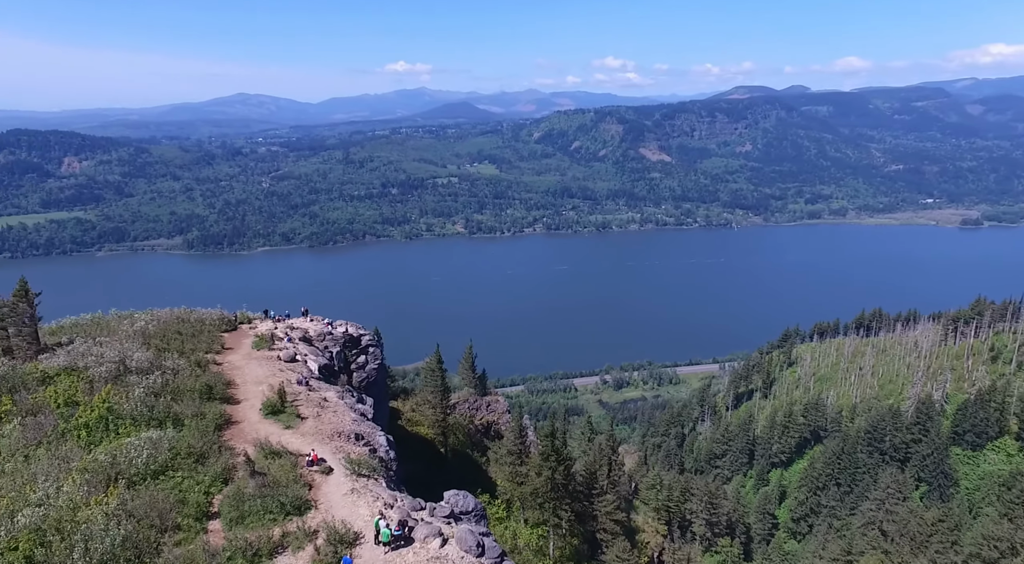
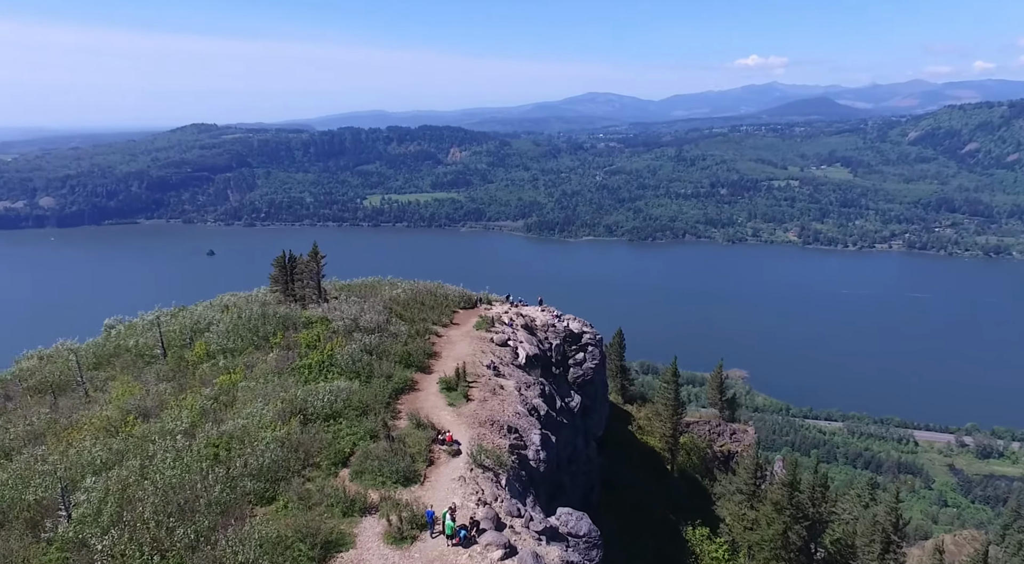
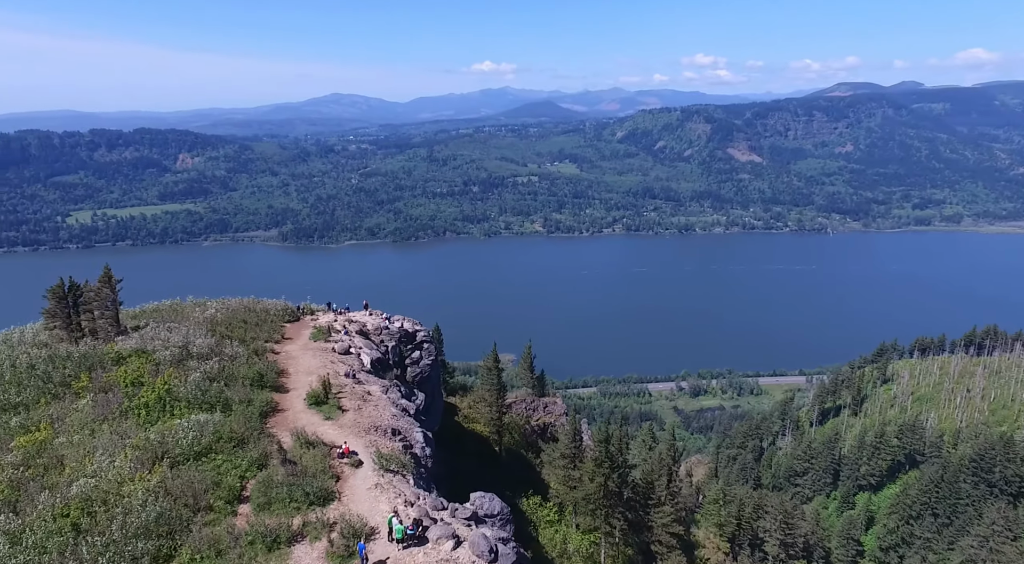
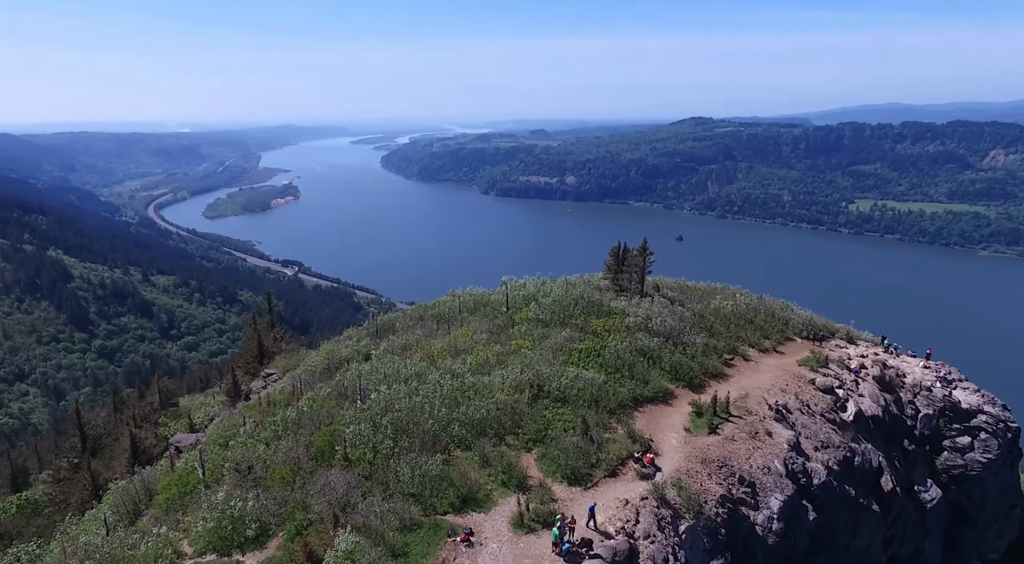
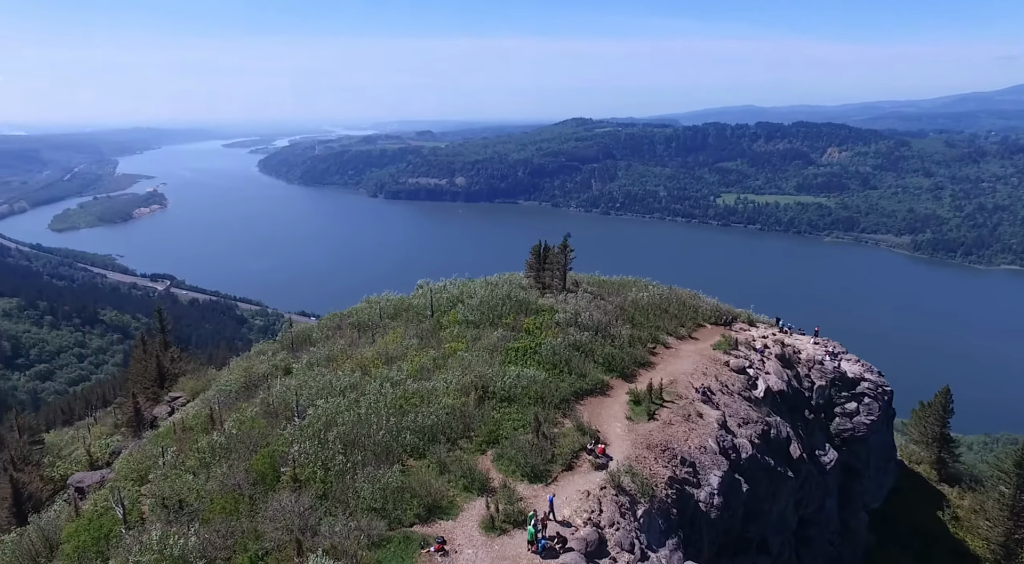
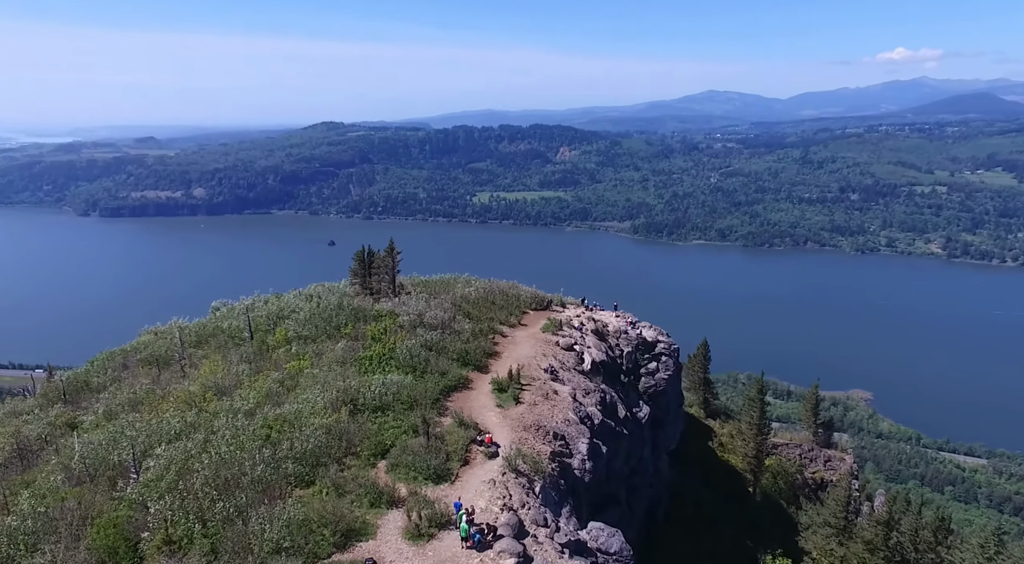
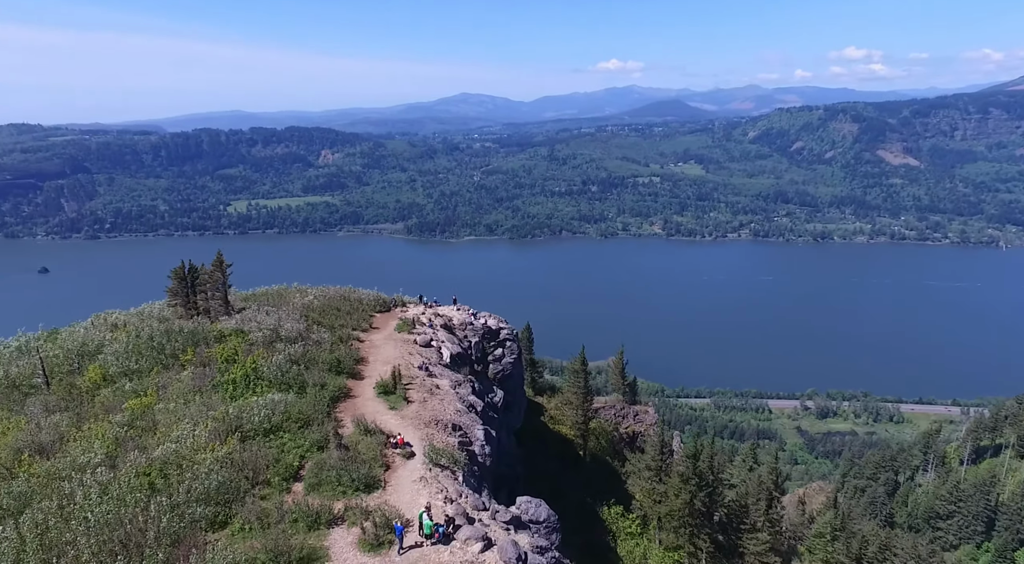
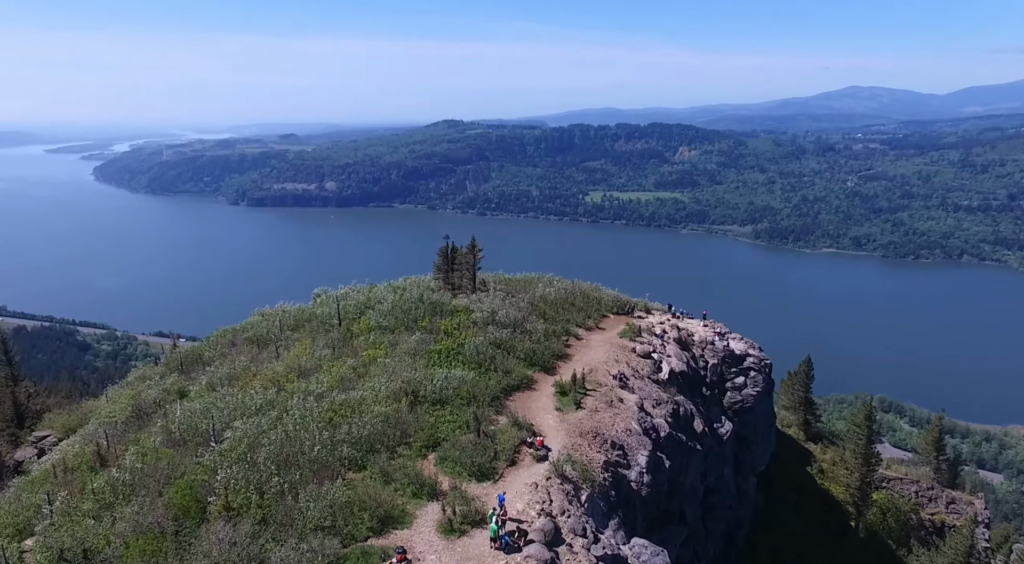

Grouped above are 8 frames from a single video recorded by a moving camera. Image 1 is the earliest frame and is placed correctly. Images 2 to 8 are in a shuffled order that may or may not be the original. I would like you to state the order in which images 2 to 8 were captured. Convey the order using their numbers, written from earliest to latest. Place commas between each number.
3, 7, 2, 6, 8, 5, 4
